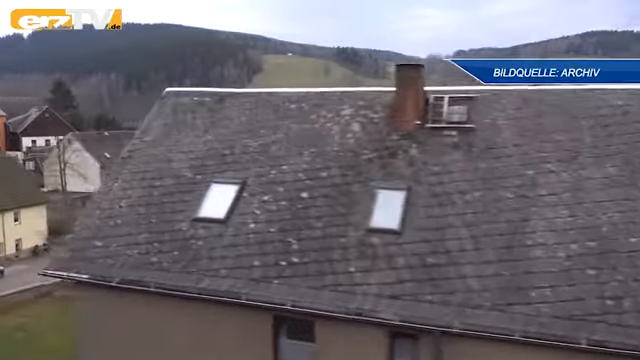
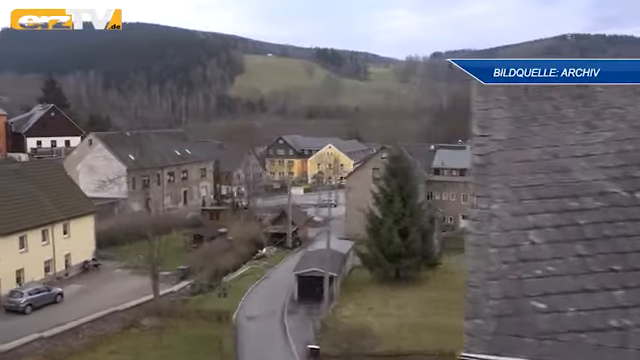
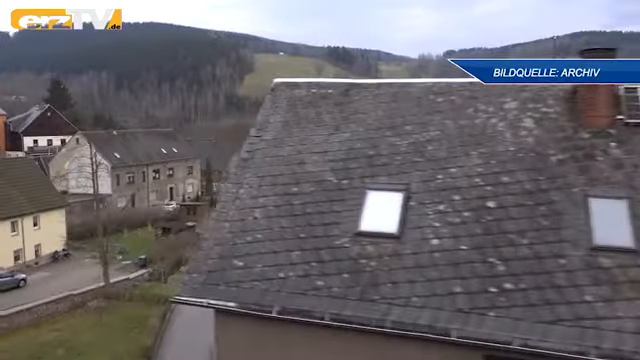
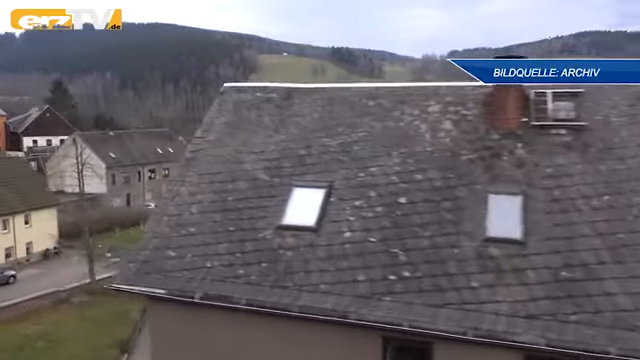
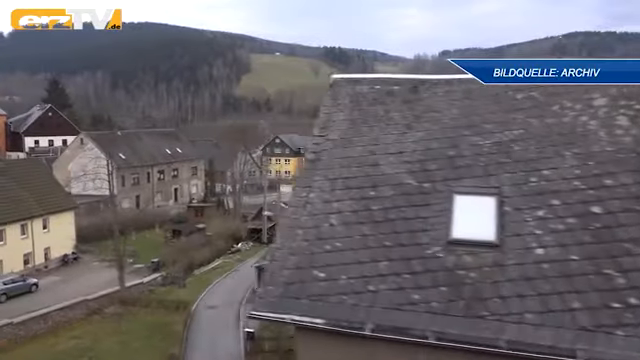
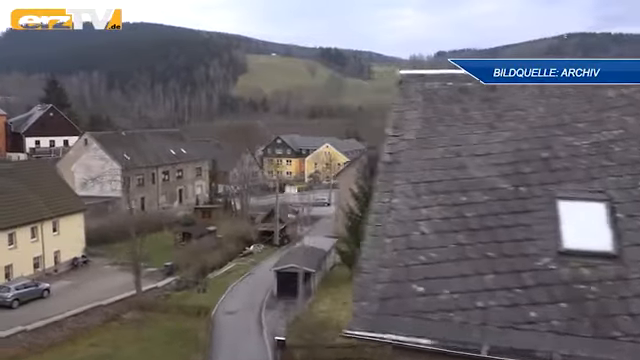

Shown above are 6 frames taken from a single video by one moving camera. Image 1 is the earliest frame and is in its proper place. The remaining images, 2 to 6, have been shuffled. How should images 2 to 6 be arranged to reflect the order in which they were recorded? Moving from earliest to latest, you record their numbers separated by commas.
4, 3, 5, 6, 2
